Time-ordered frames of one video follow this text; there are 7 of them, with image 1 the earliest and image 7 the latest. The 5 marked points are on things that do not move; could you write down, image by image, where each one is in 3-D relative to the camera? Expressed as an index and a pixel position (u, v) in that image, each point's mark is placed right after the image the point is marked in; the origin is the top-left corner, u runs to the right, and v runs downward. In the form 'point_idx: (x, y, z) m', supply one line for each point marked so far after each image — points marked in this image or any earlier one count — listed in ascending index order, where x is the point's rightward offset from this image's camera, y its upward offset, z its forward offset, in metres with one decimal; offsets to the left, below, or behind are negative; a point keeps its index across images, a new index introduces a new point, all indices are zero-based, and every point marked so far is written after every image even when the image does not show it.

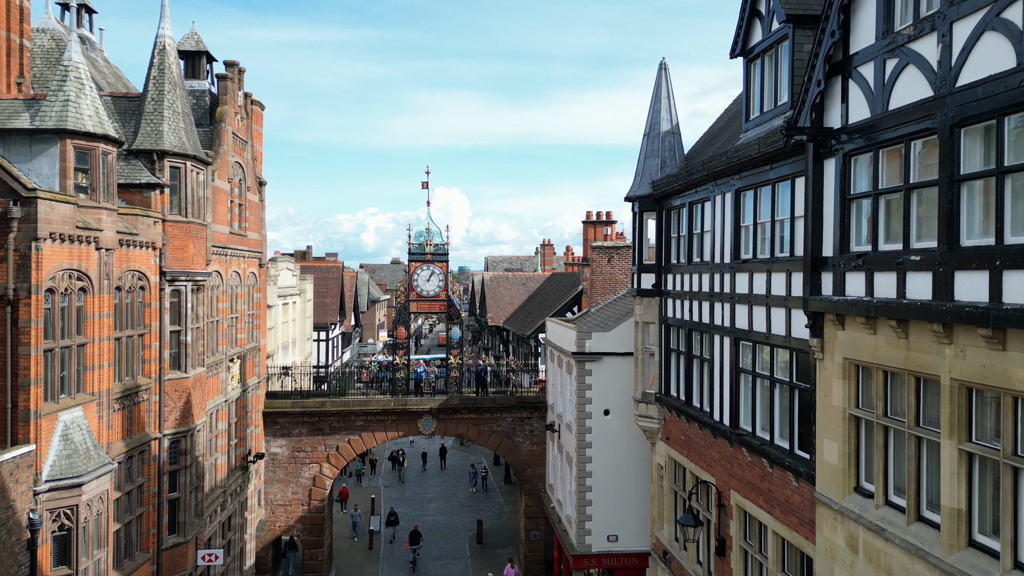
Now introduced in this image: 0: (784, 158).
0: (+4.6, +2.2, +12.4) m
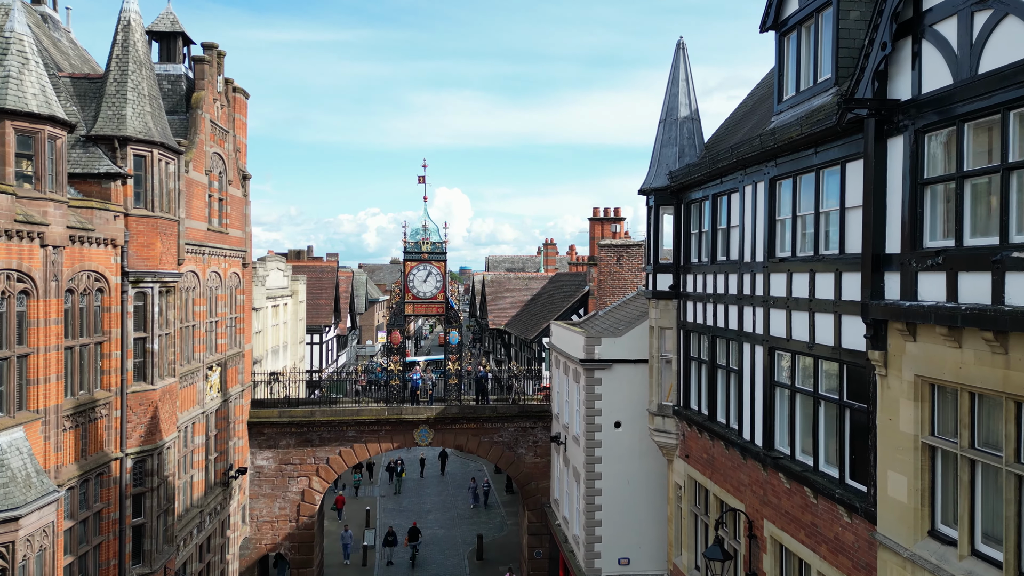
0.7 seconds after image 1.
0: (+4.7, +2.2, +10.6) m
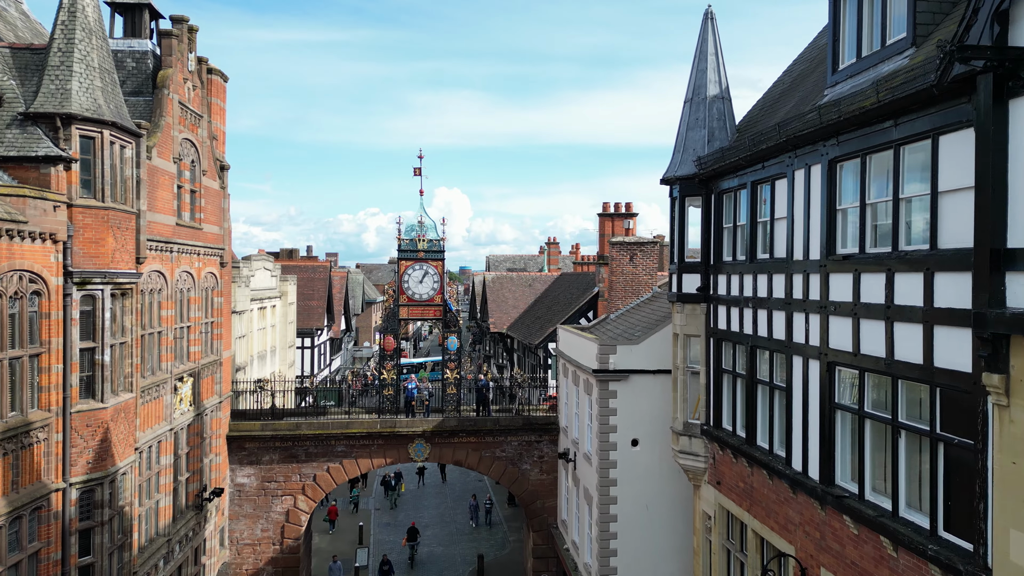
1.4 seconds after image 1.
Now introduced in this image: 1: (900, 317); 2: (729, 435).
0: (+4.8, +2.1, +8.6) m
1: (+4.8, -0.4, +9.0) m
2: (+4.1, -2.8, +14.1) m
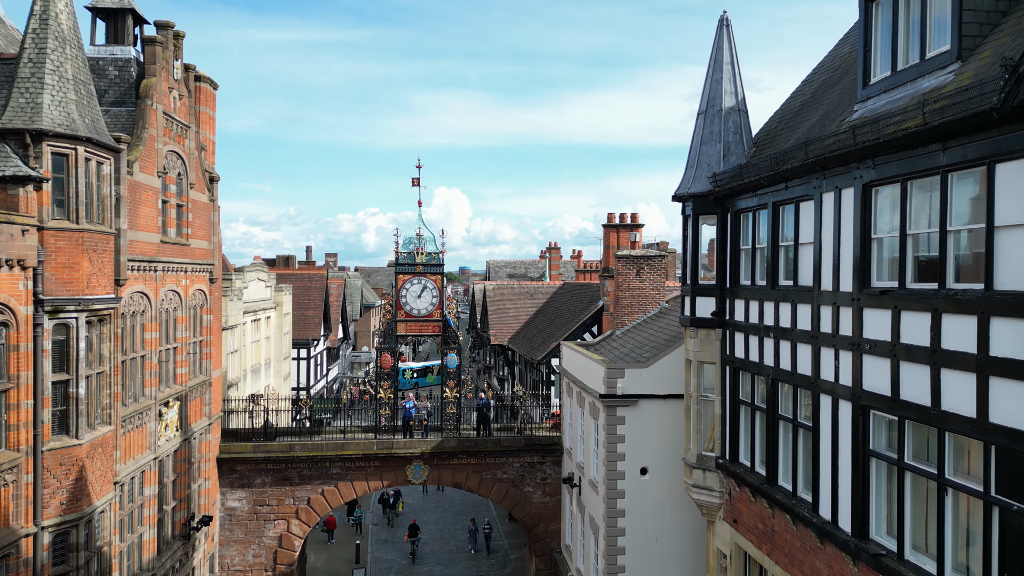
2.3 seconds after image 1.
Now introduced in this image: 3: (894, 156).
0: (+4.9, +1.6, +7.7) m
1: (+4.8, -0.8, +8.2) m
2: (+4.2, -3.3, +13.2) m
3: (+4.7, +1.6, +9.1) m
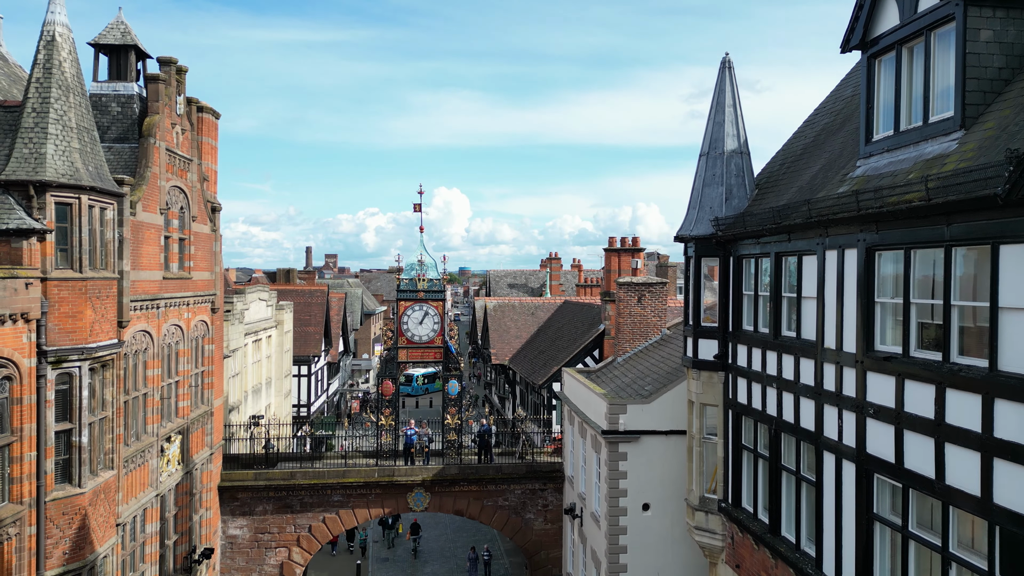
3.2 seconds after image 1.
0: (+4.9, +0.8, +7.7) m
1: (+4.9, -1.7, +8.2) m
2: (+4.3, -4.1, +13.2) m
3: (+4.8, +0.8, +9.2) m
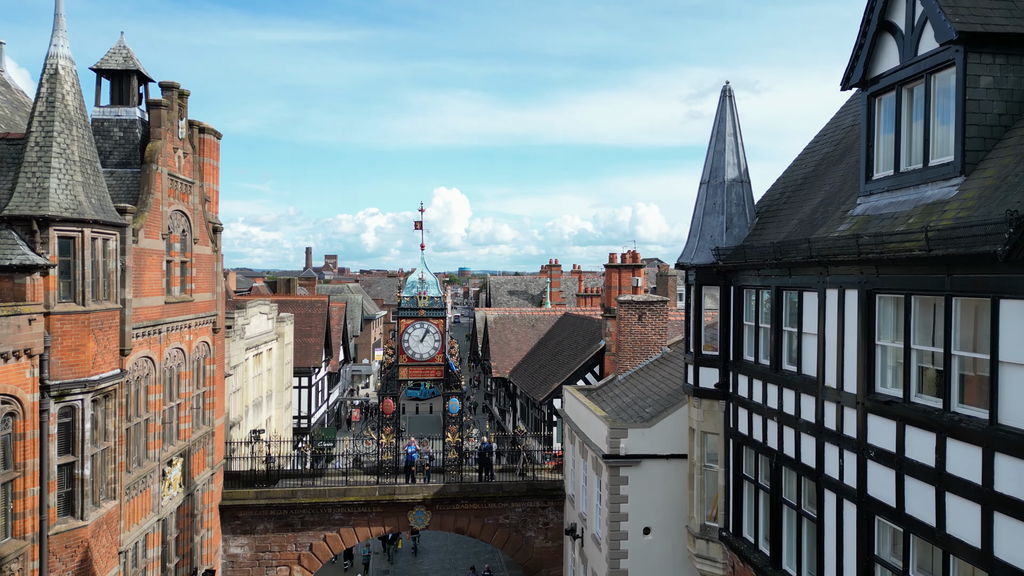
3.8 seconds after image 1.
0: (+5.0, +0.2, +7.7) m
1: (+4.9, -2.2, +8.2) m
2: (+4.3, -4.7, +13.2) m
3: (+4.8, +0.2, +9.2) m
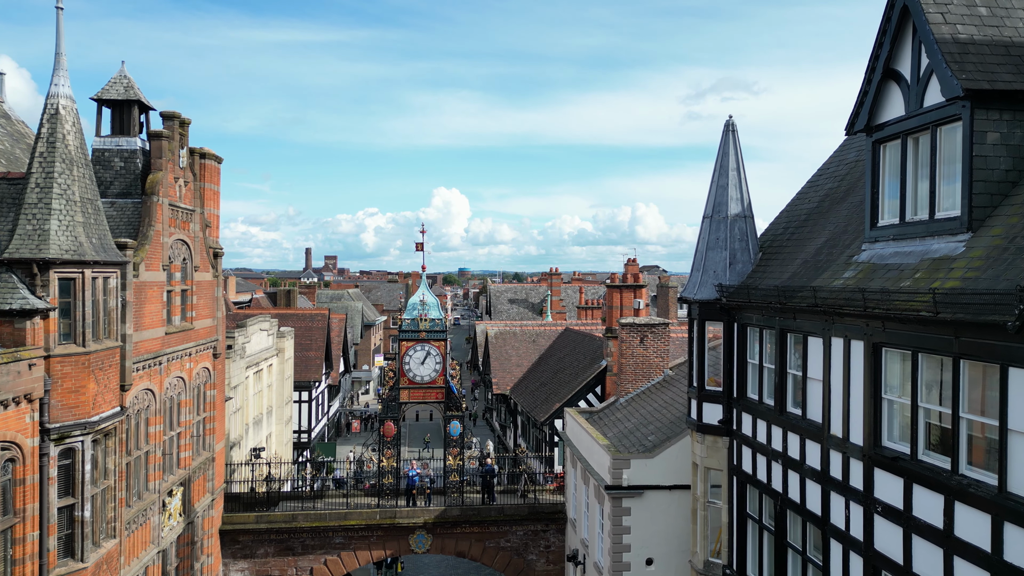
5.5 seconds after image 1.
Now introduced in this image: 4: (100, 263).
0: (+5.0, -0.5, +7.7) m
1: (+5.0, -2.9, +8.1) m
2: (+4.3, -5.4, +13.2) m
3: (+4.9, -0.5, +9.1) m
4: (-7.1, +0.5, +12.8) m
